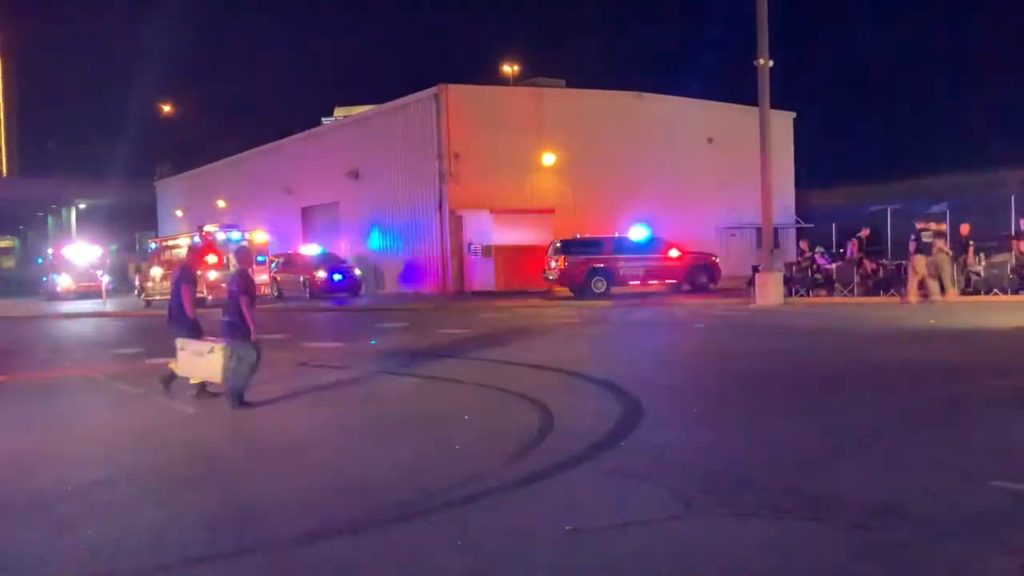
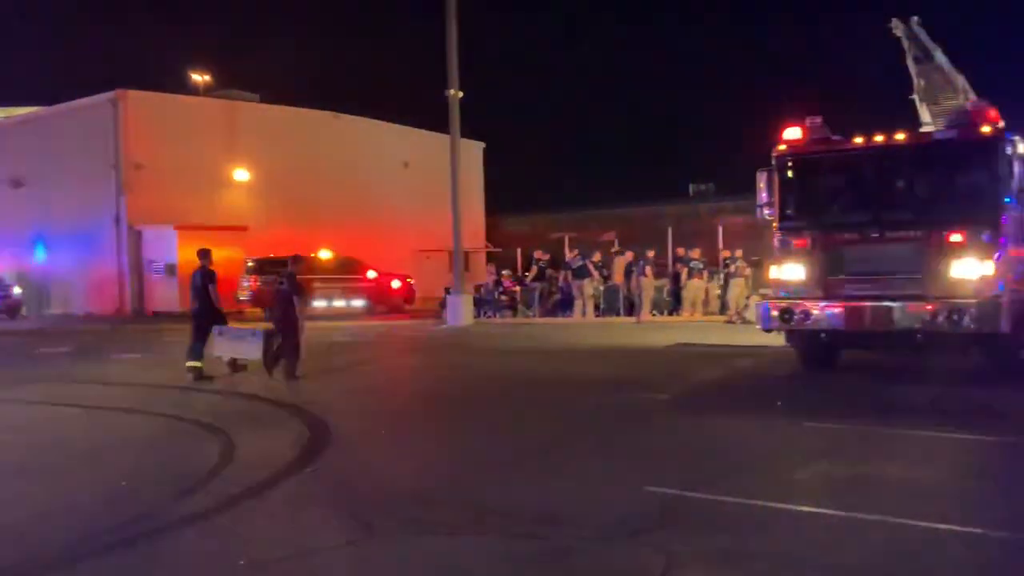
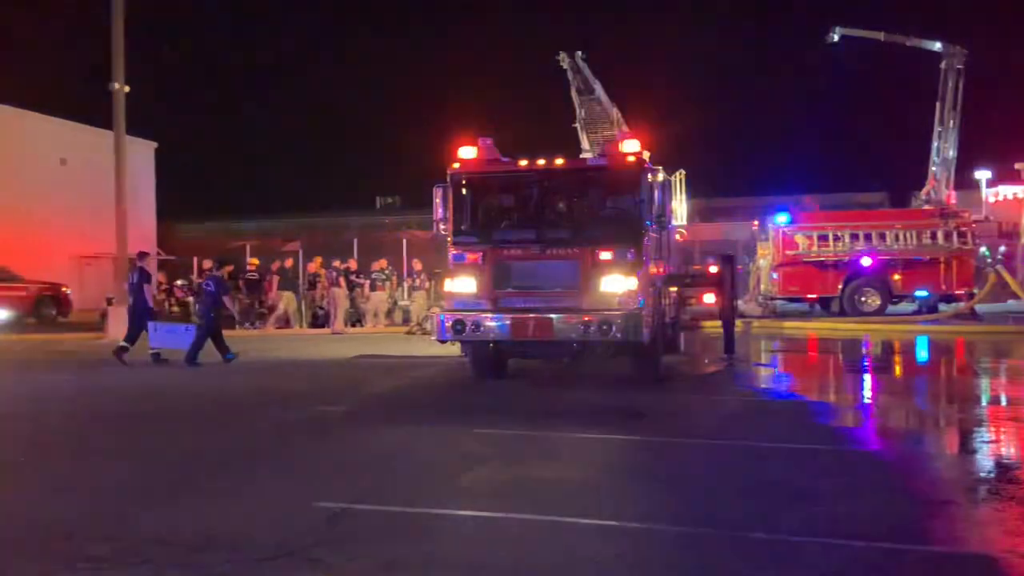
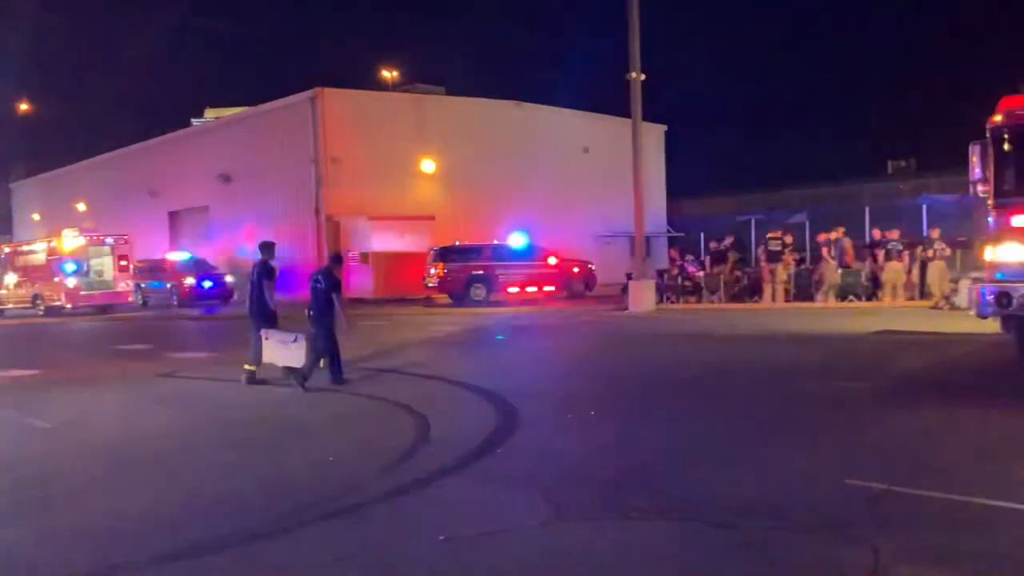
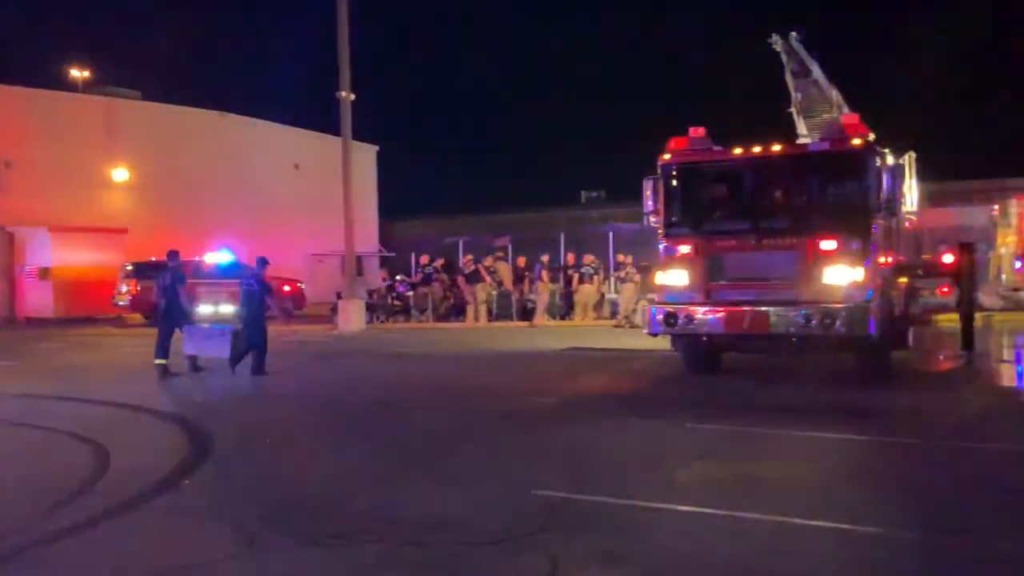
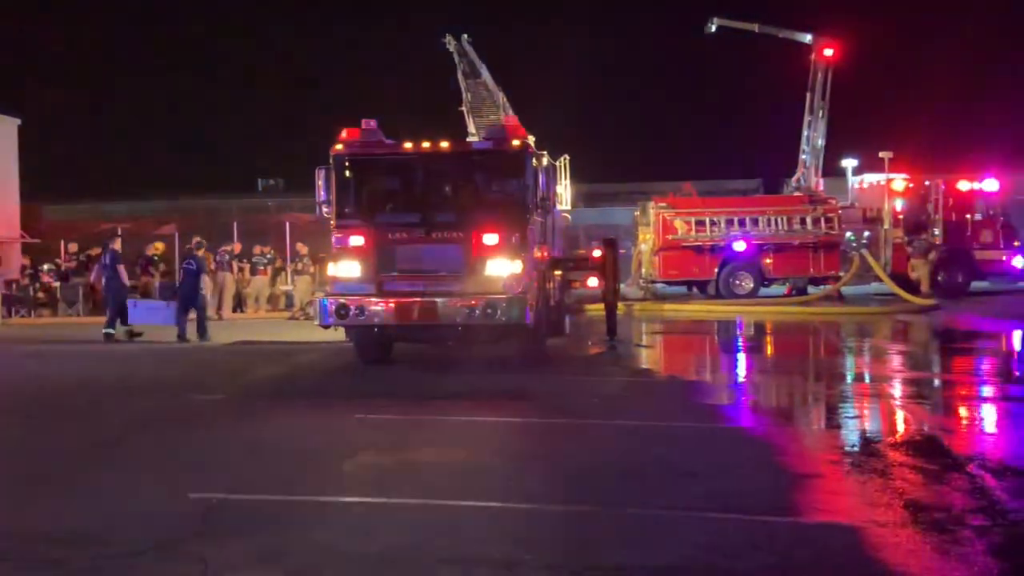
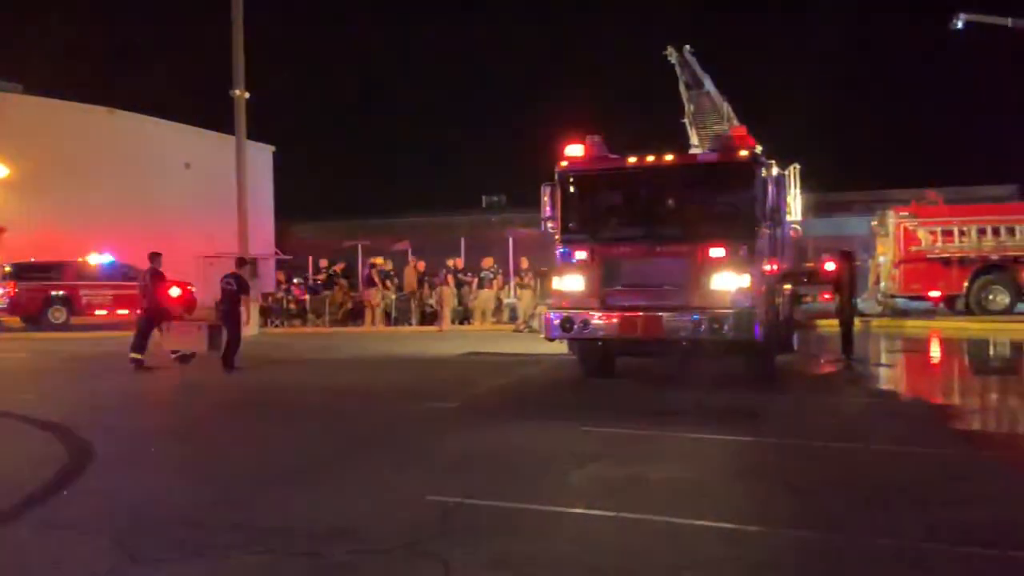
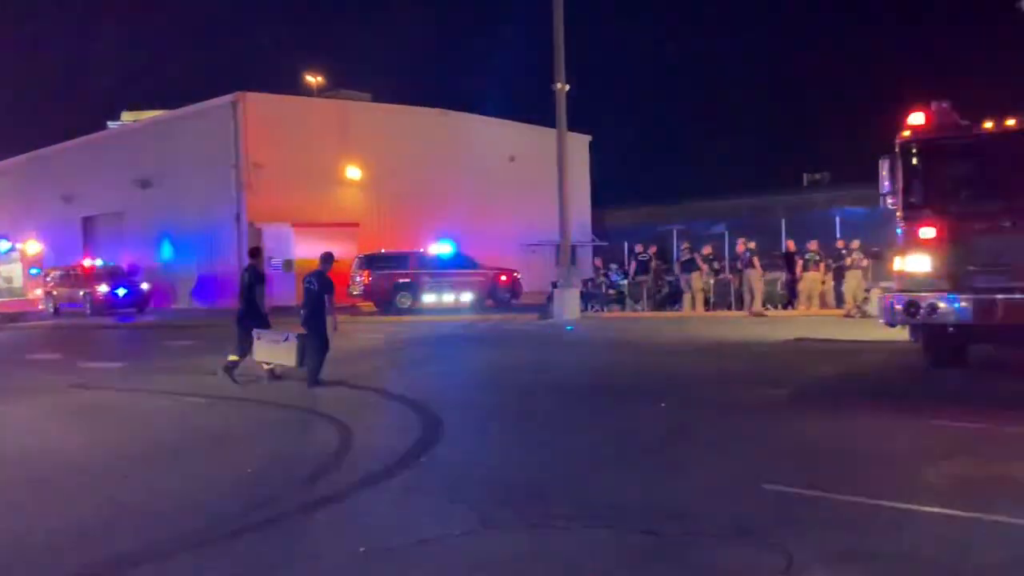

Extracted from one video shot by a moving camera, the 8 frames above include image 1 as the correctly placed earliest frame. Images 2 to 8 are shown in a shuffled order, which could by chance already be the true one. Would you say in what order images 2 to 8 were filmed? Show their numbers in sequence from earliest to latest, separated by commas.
4, 8, 2, 5, 7, 3, 6
